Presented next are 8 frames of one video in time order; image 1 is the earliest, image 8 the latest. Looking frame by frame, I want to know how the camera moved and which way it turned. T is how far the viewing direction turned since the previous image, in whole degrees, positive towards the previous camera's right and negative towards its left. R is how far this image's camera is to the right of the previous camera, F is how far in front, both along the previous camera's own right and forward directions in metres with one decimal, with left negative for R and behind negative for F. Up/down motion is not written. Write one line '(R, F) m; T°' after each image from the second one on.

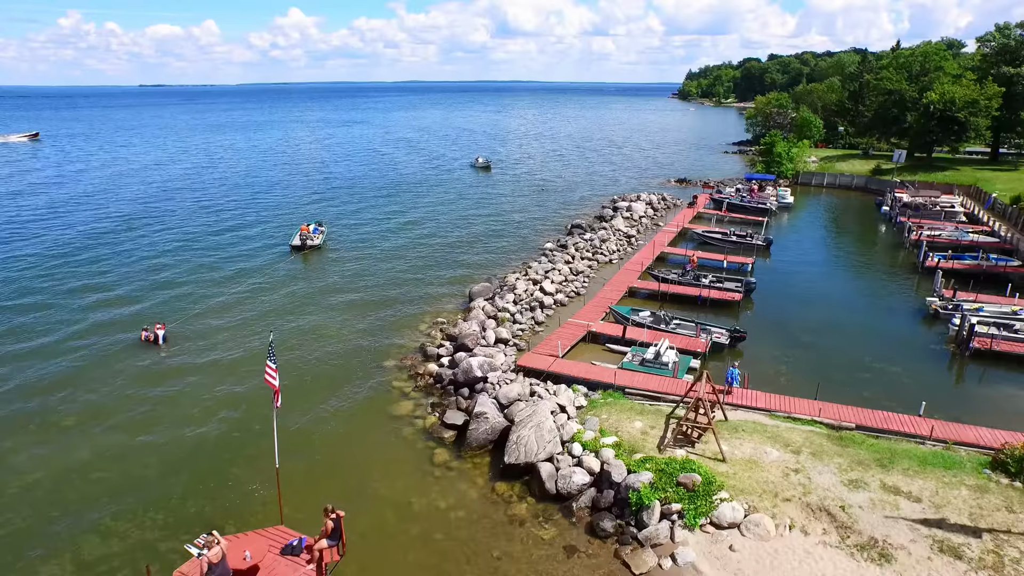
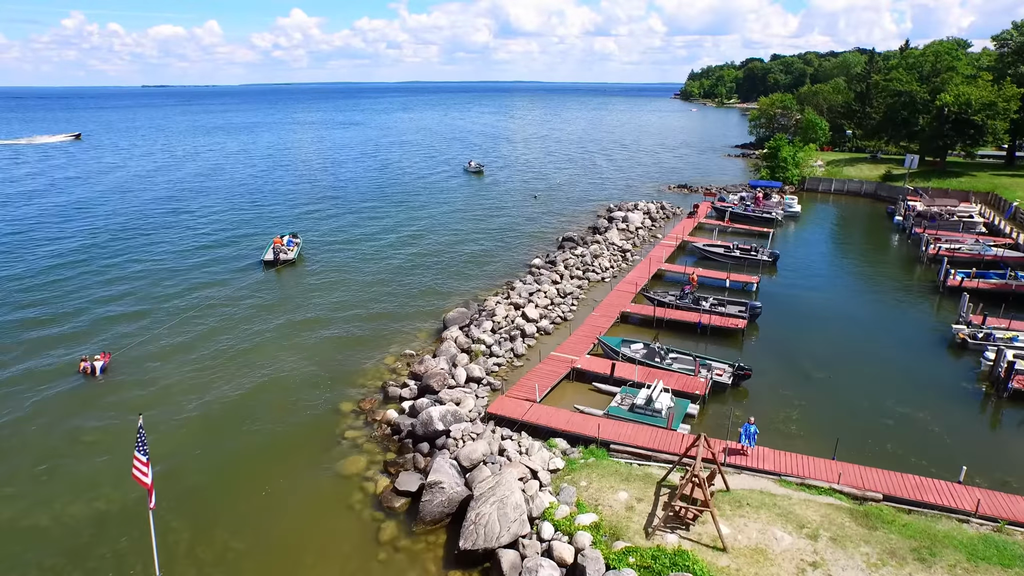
(+1.7, +5.0) m; 0°
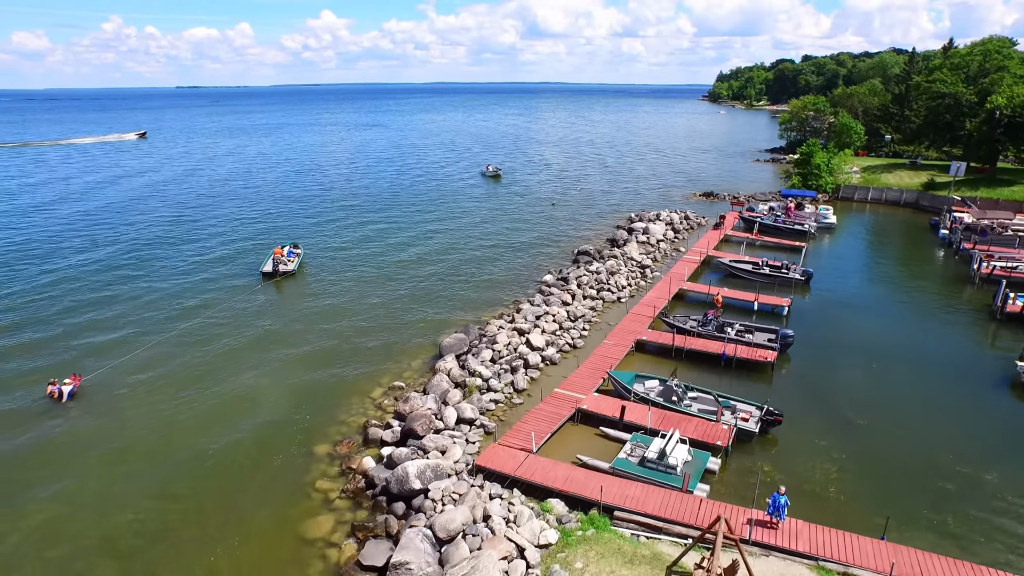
(+1.4, +4.3) m; -2°
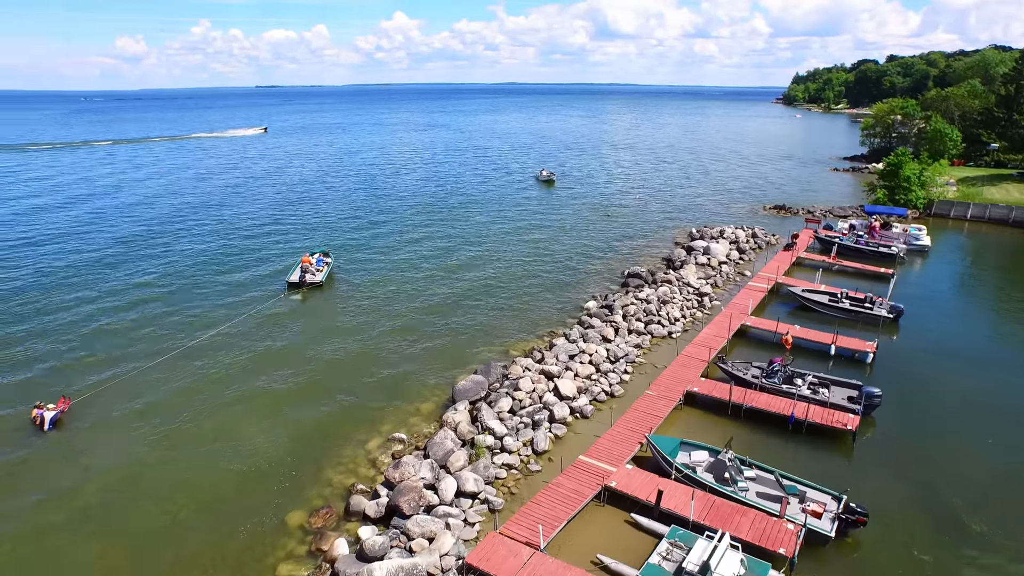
(+1.8, +6.0) m; -5°
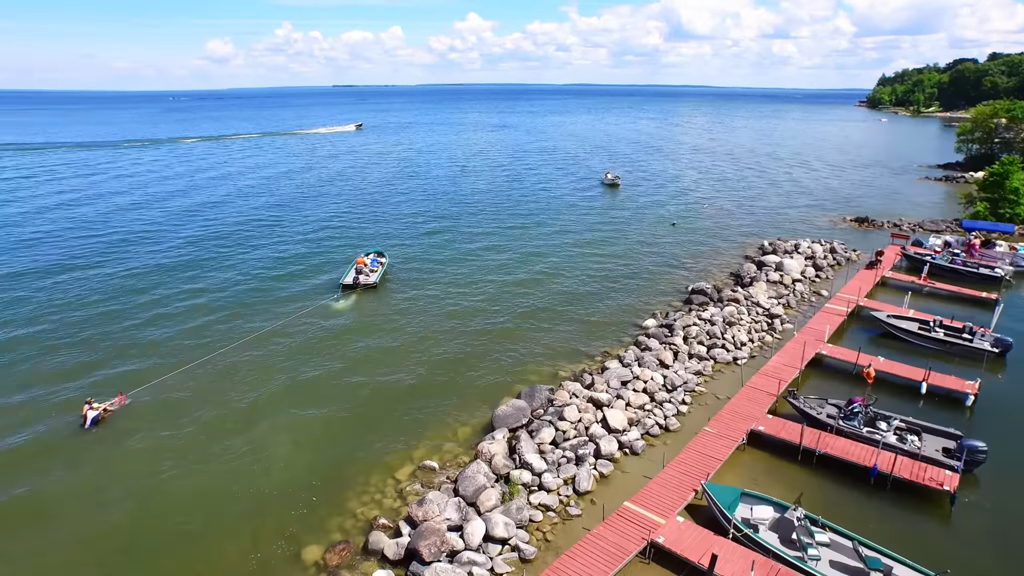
(+0.8, +2.8) m; -6°
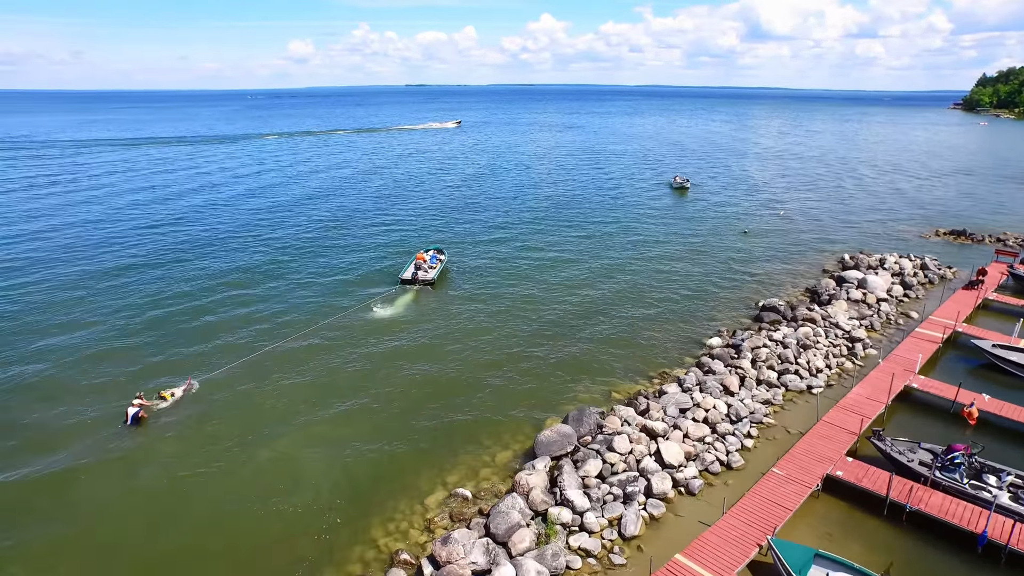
(+0.7, +2.8) m; -6°
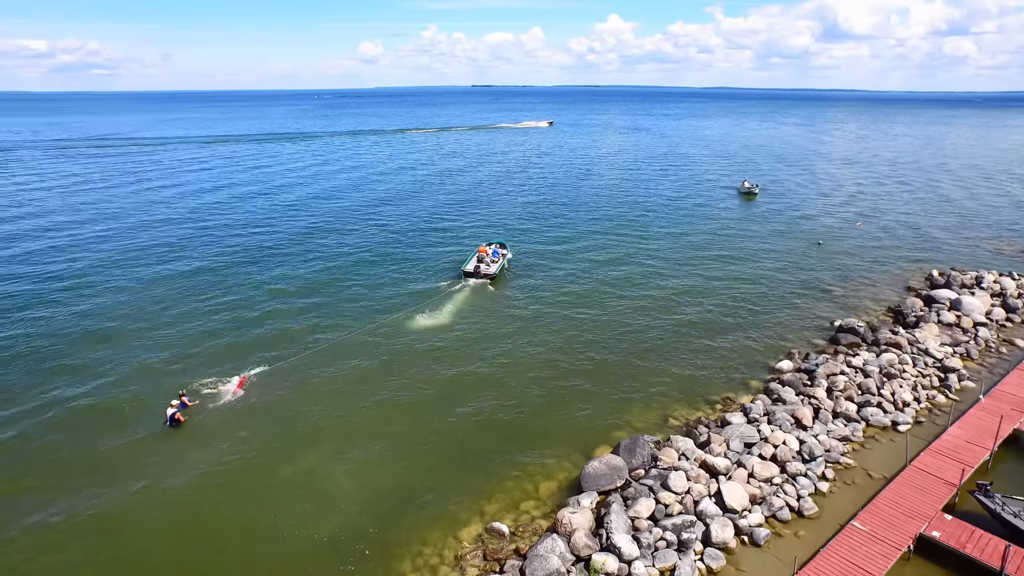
(+0.4, +2.5) m; -5°
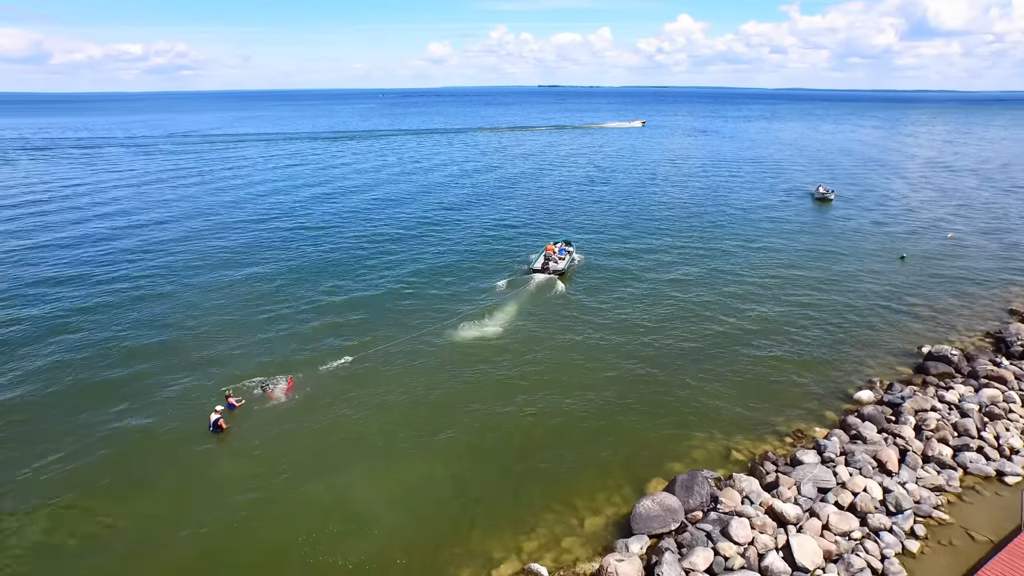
(+0.4, +2.4) m; -5°
